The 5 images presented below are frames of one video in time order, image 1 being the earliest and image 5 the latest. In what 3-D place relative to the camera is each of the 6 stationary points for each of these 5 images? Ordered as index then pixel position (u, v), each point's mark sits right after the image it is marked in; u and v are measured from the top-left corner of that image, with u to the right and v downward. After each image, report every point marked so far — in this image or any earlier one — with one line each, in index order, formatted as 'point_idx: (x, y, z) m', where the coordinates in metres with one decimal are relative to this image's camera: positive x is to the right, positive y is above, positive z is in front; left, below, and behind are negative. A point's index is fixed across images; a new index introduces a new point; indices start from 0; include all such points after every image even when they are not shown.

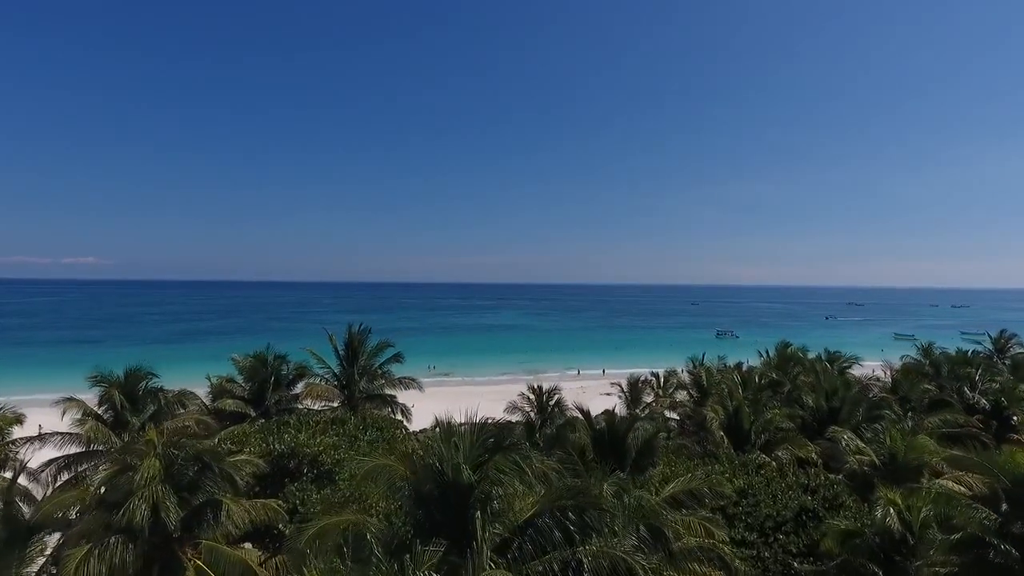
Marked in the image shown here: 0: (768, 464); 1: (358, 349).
0: (+11.6, -8.0, +12.8) m
1: (-9.2, -3.7, +17.1) m
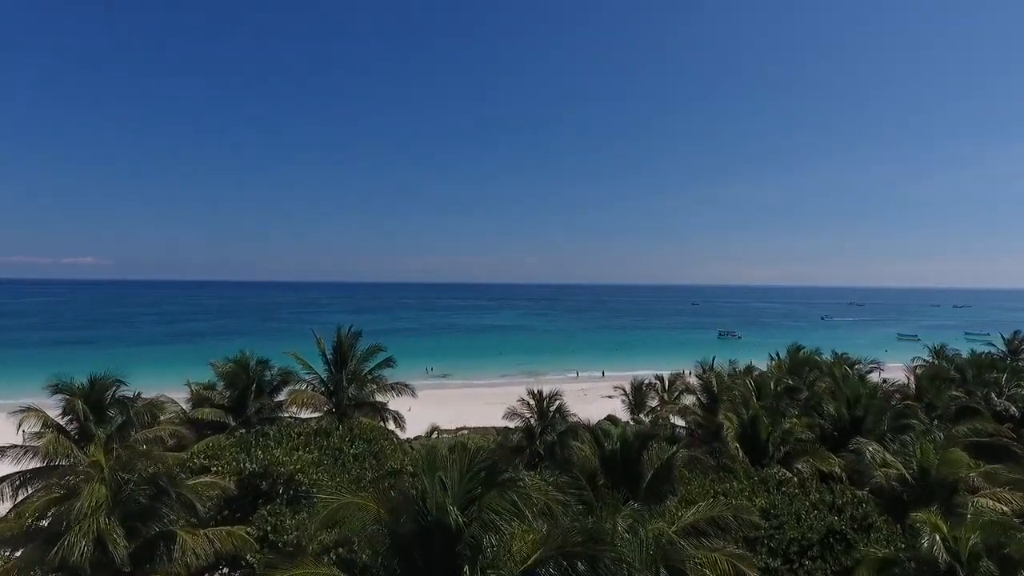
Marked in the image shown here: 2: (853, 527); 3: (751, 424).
0: (+11.5, -8.0, +11.7) m
1: (-9.3, -3.7, +16.0) m
2: (+12.4, -8.7, +10.3) m
3: (+11.3, -6.5, +13.4) m
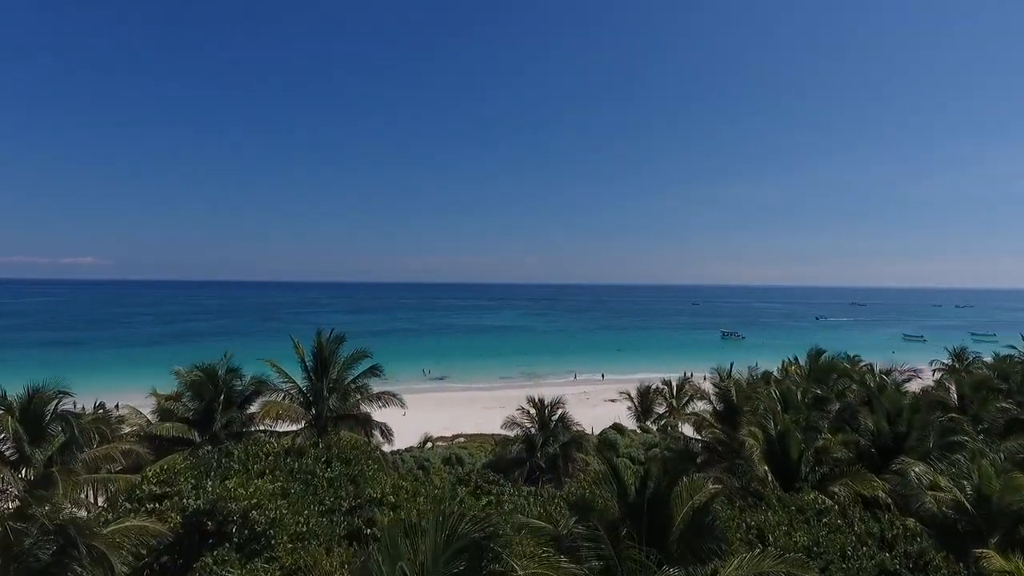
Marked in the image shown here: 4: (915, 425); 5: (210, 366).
0: (+11.4, -7.9, +10.2) m
1: (-9.4, -3.7, +14.5) m
2: (+12.4, -8.7, +8.8) m
3: (+11.2, -6.4, +11.9) m
4: (+17.2, -5.9, +12.1) m
5: (-14.6, -3.8, +13.8) m
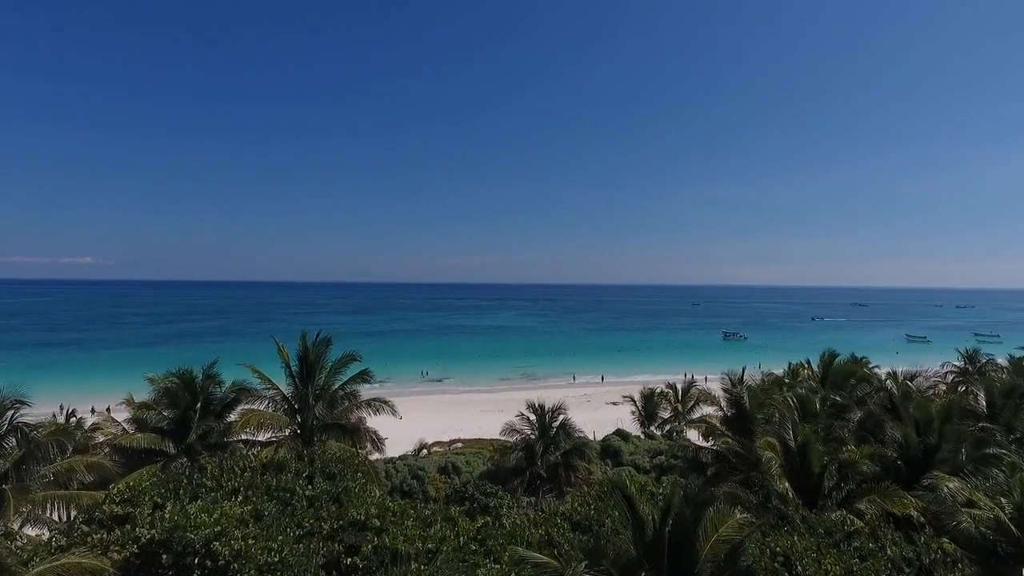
0: (+11.4, -7.9, +9.3) m
1: (-9.4, -3.7, +13.5) m
2: (+12.3, -8.7, +7.9) m
3: (+11.2, -6.4, +10.9) m
4: (+17.1, -5.9, +11.2) m
5: (-14.7, -3.8, +12.8) m
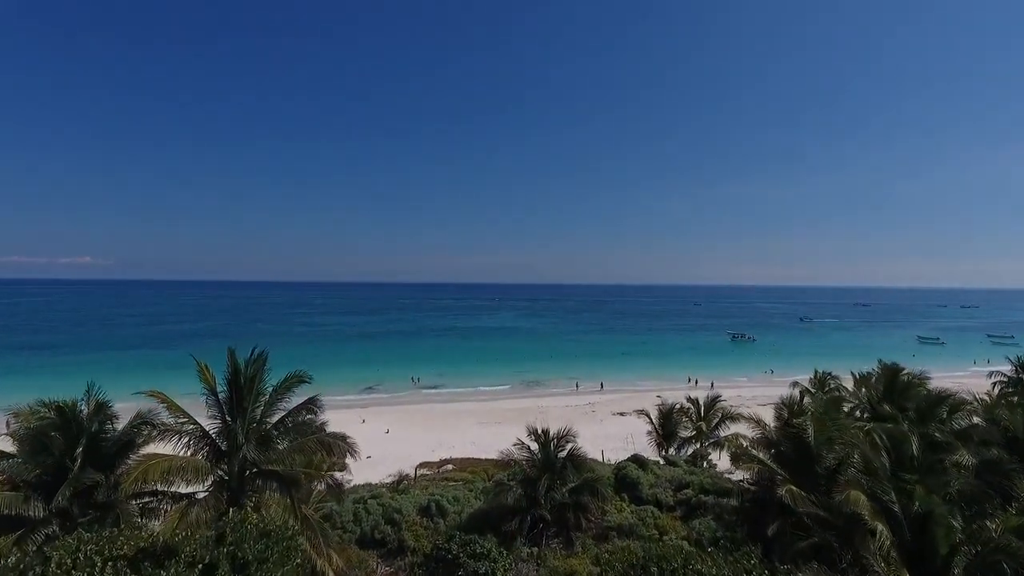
0: (+11.3, -8.0, +6.0) m
1: (-9.5, -3.8, +10.2) m
2: (+12.2, -8.8, +4.6) m
3: (+11.0, -6.5, +7.7) m
4: (+17.0, -5.9, +7.9) m
5: (-14.8, -3.9, +9.5) m
